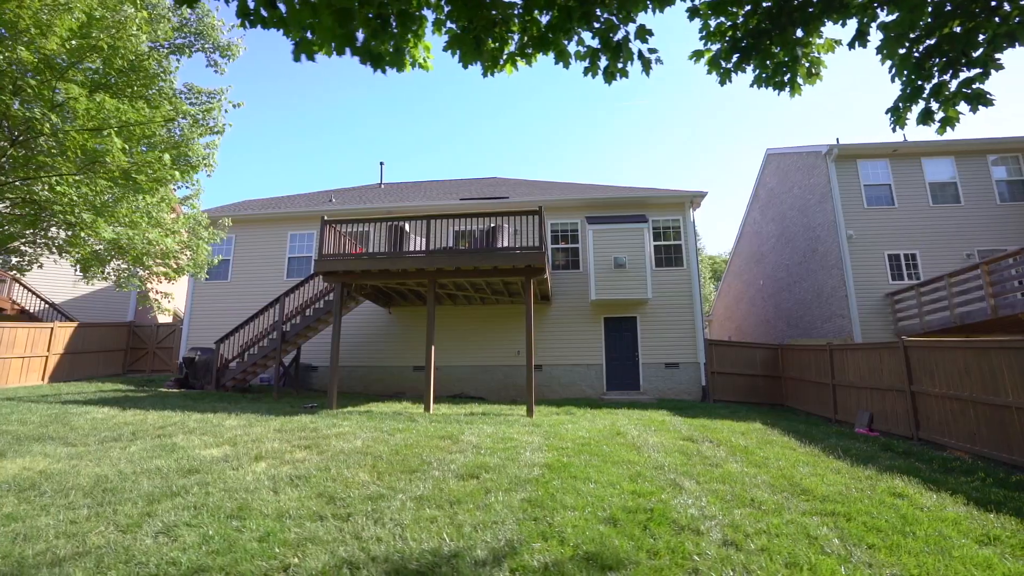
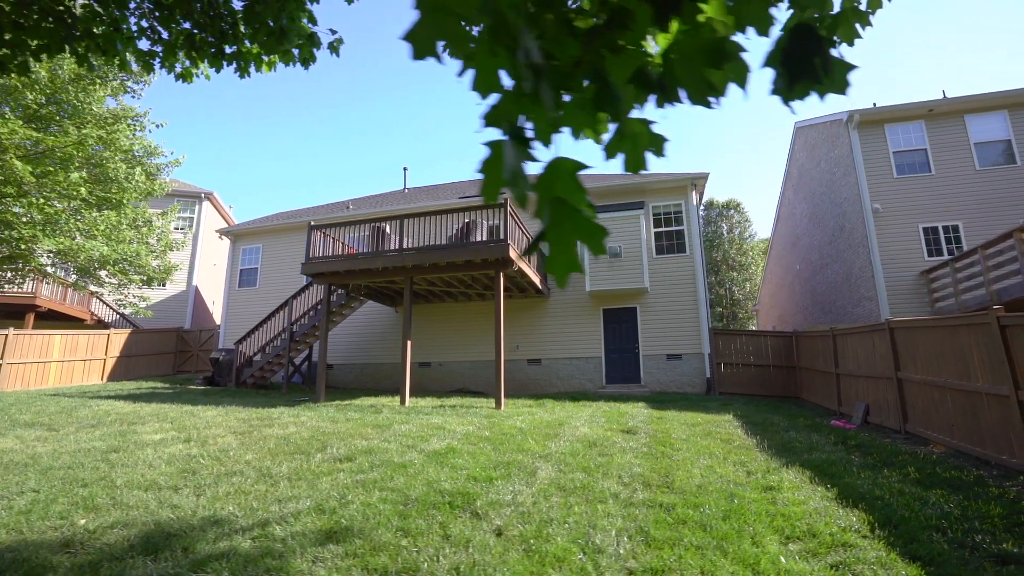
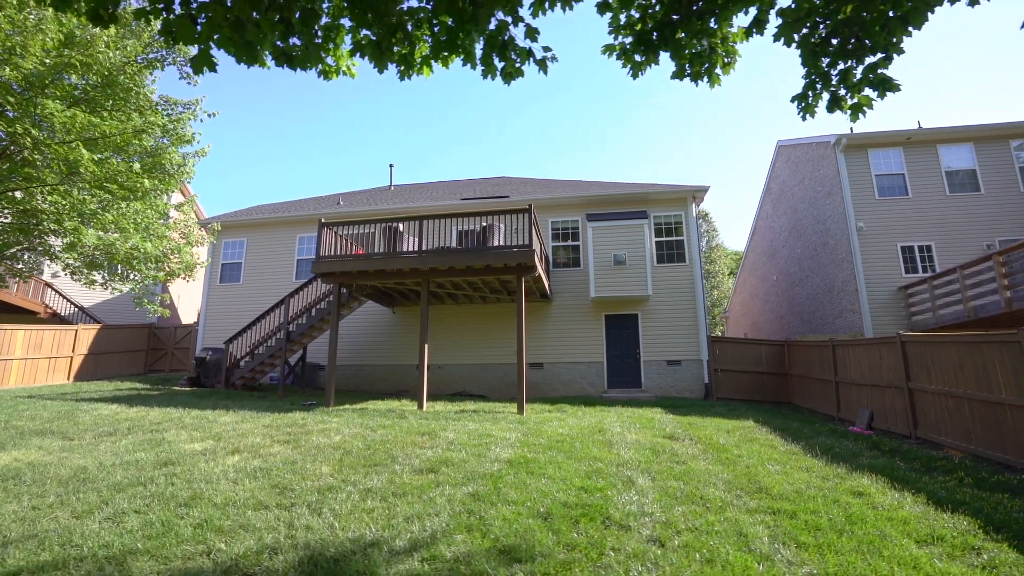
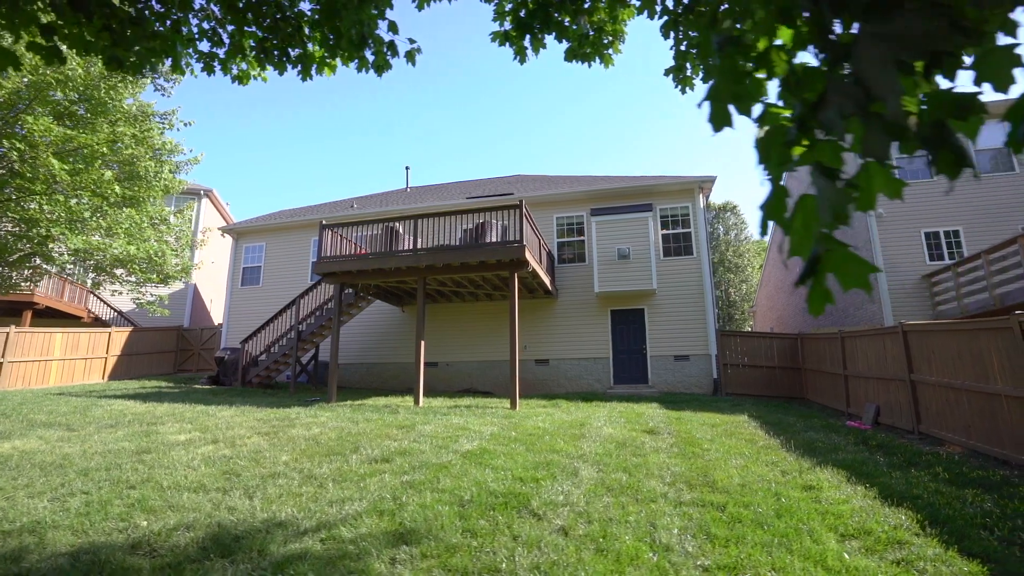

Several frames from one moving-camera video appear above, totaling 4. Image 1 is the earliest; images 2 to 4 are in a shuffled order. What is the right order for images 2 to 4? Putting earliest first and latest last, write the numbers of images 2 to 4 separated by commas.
3, 4, 2
